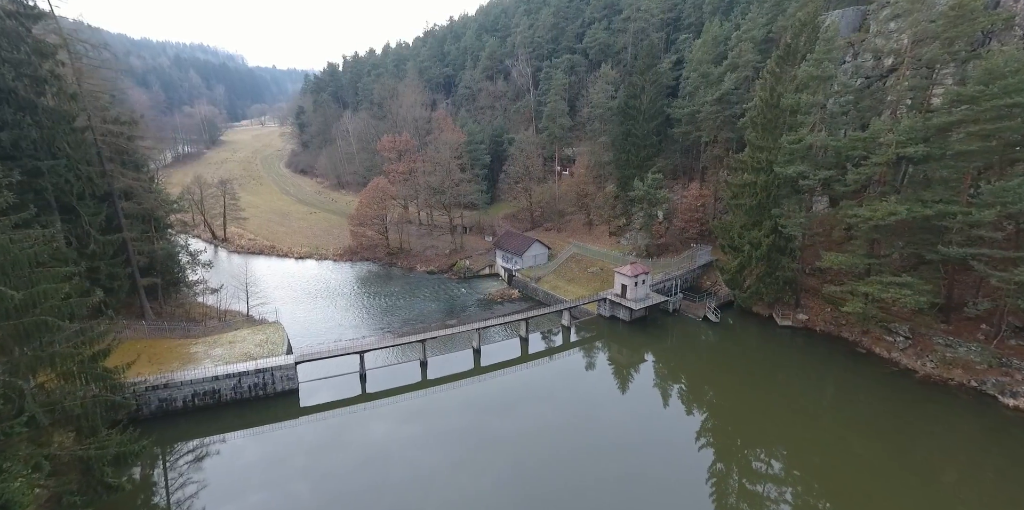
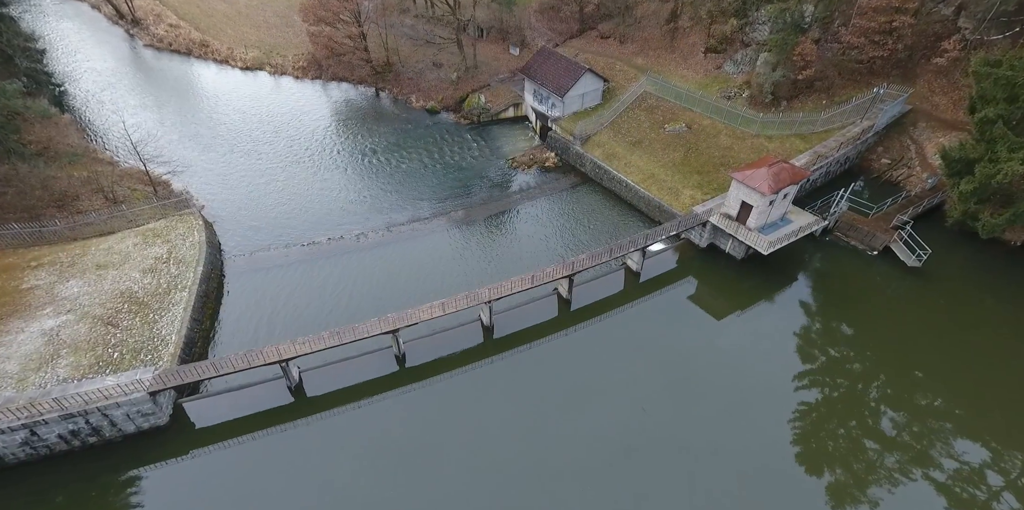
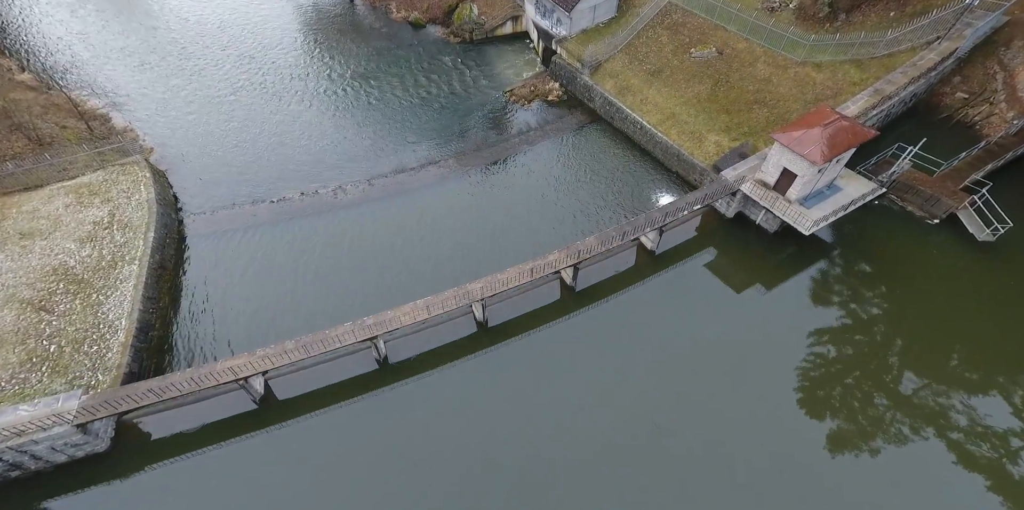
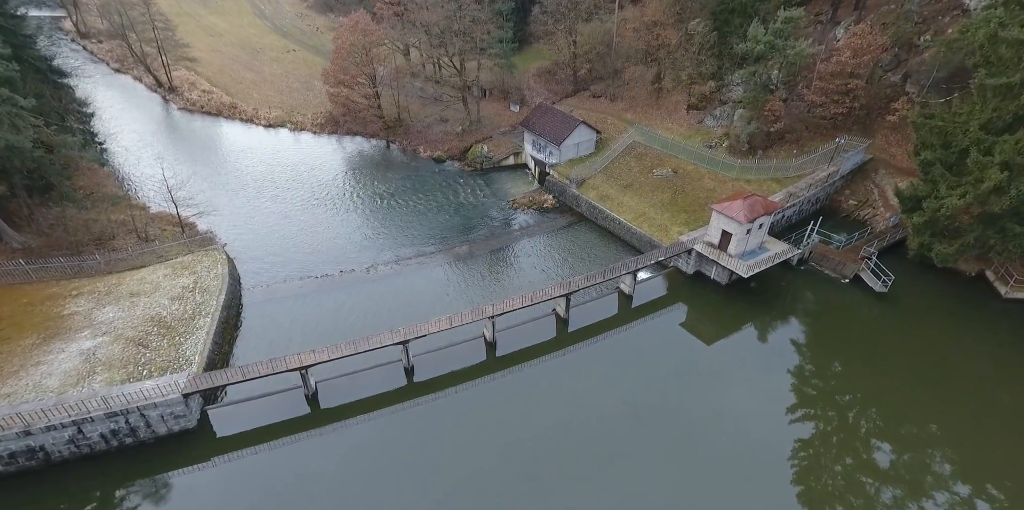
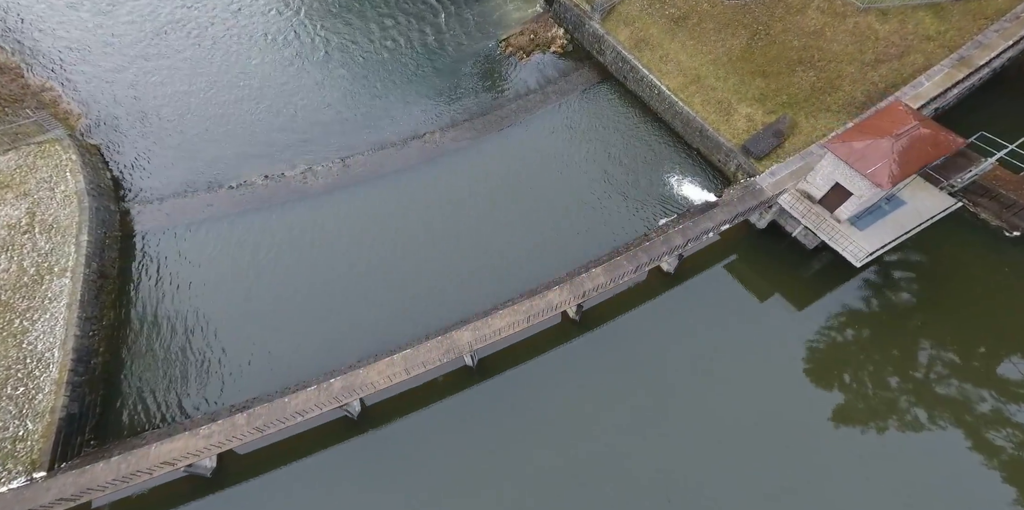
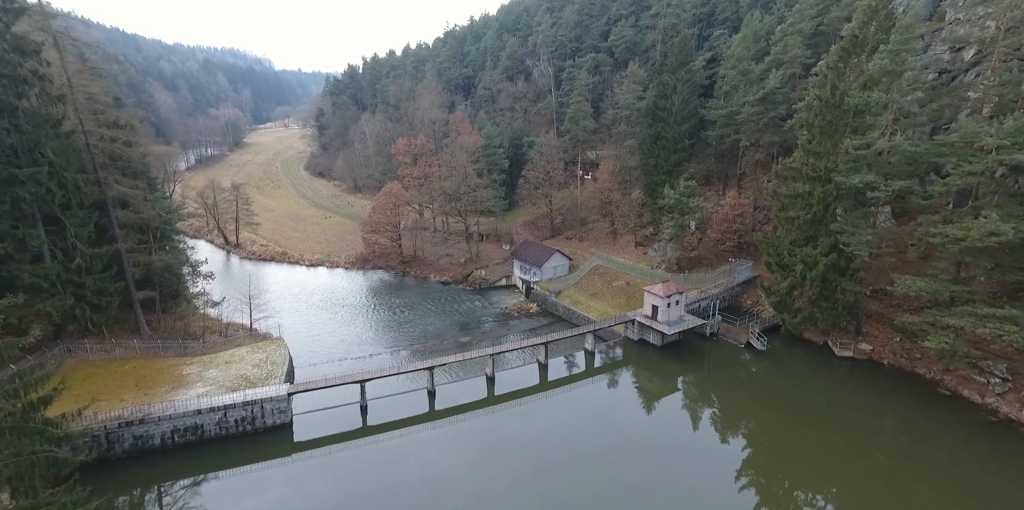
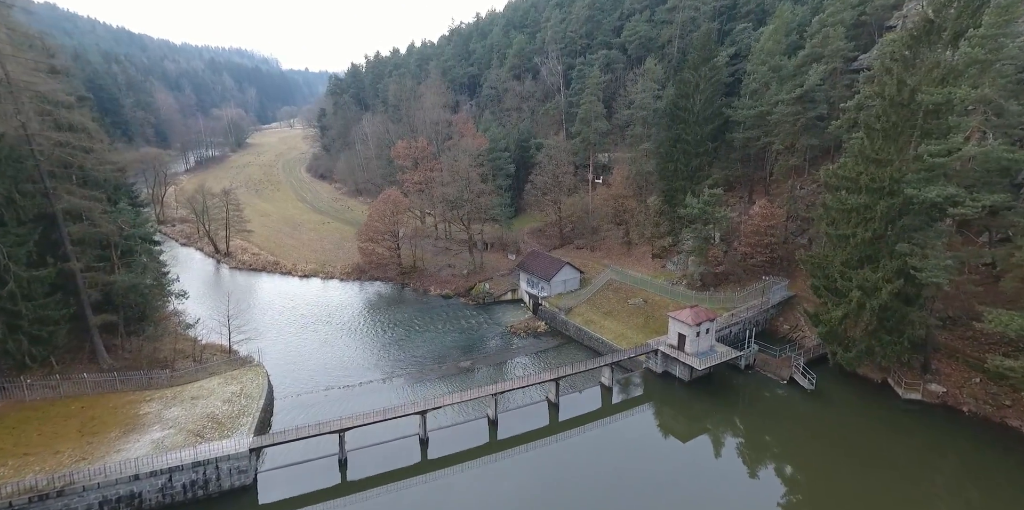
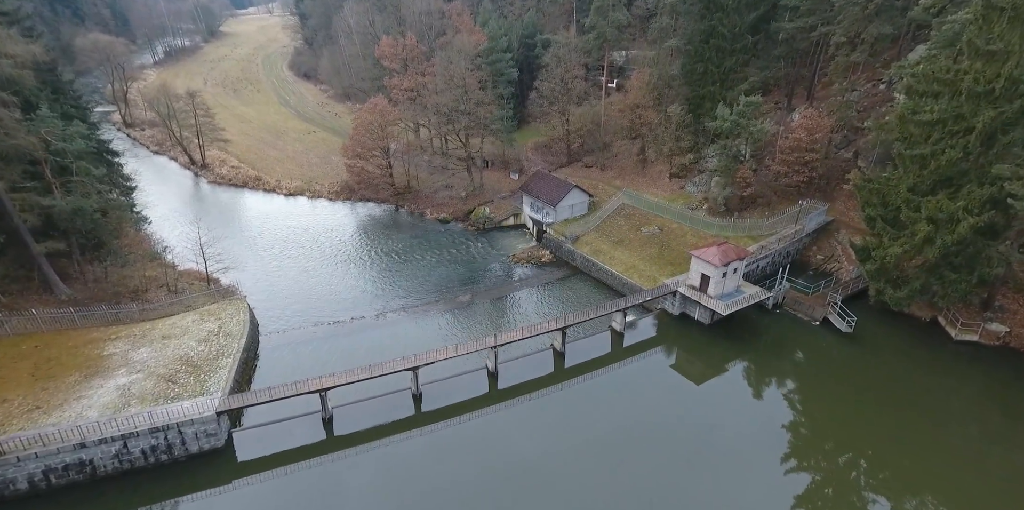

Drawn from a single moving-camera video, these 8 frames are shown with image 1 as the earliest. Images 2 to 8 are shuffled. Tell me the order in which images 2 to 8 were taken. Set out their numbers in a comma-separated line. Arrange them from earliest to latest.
6, 7, 8, 4, 2, 3, 5
